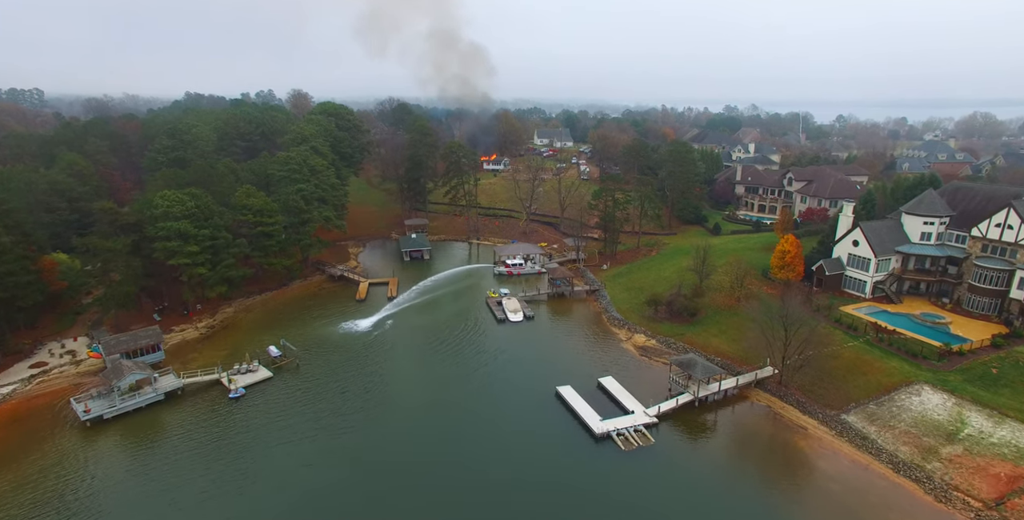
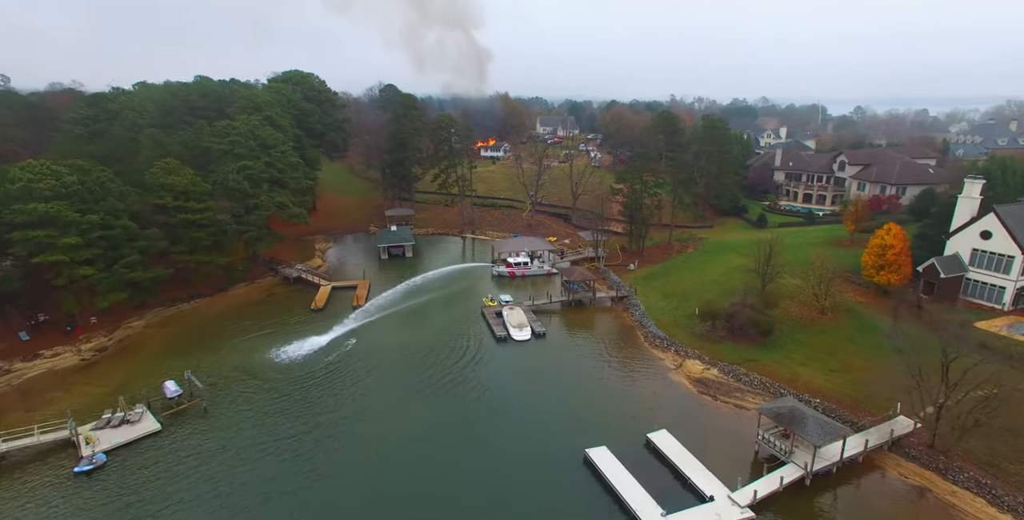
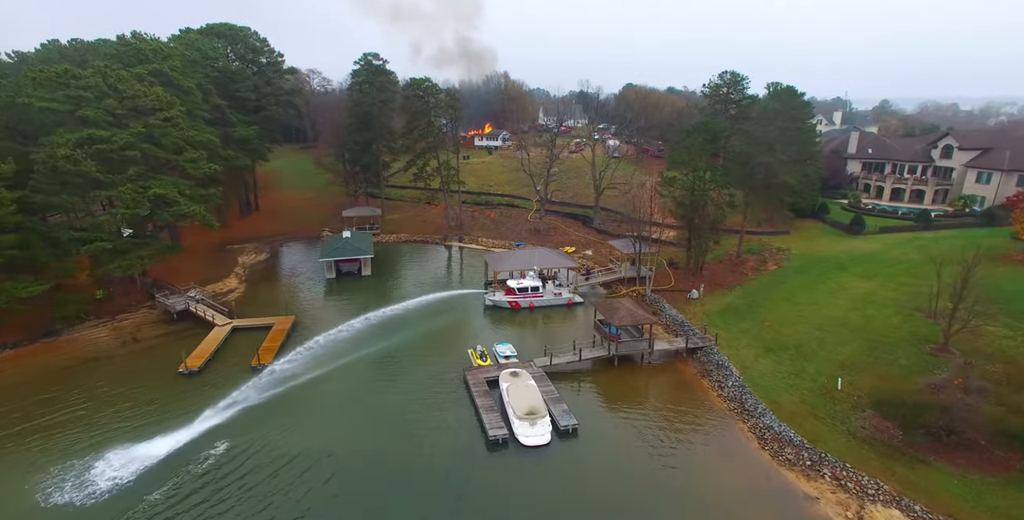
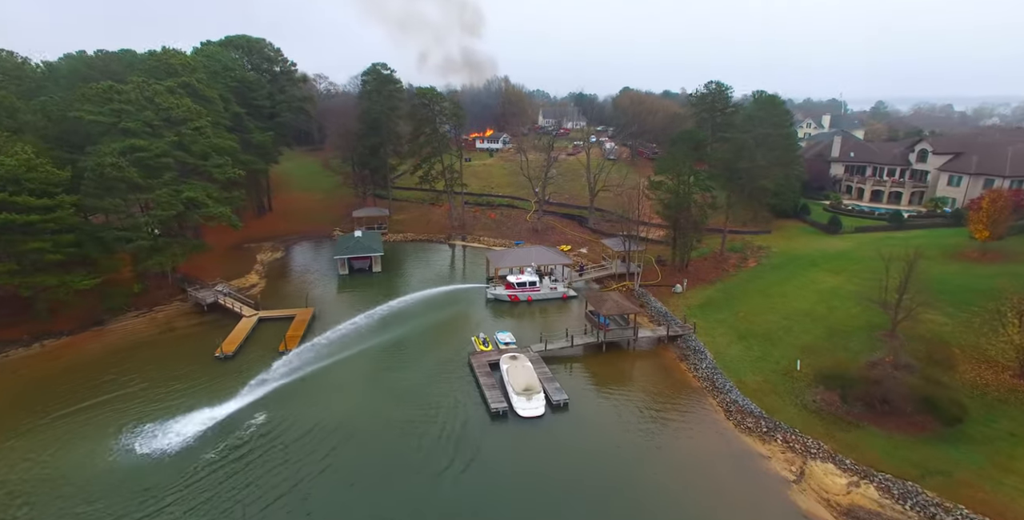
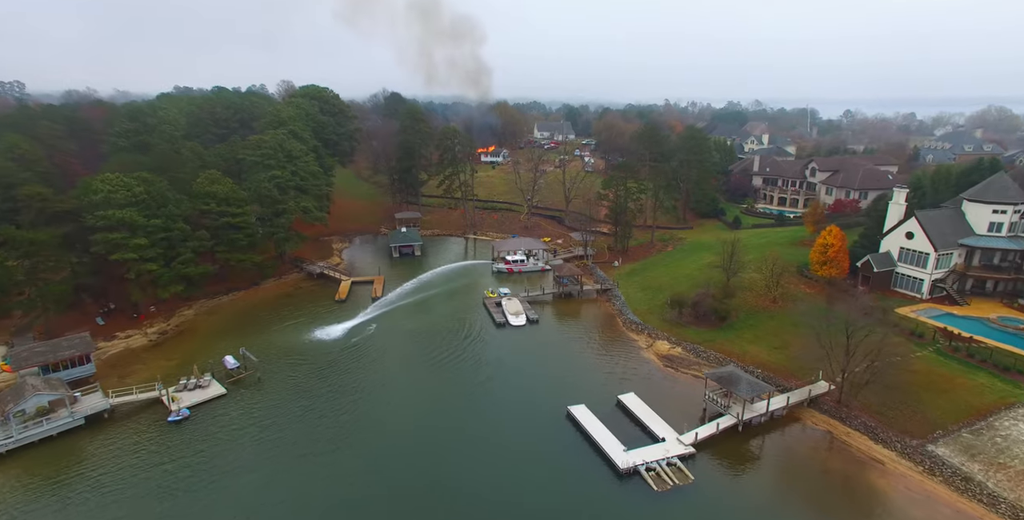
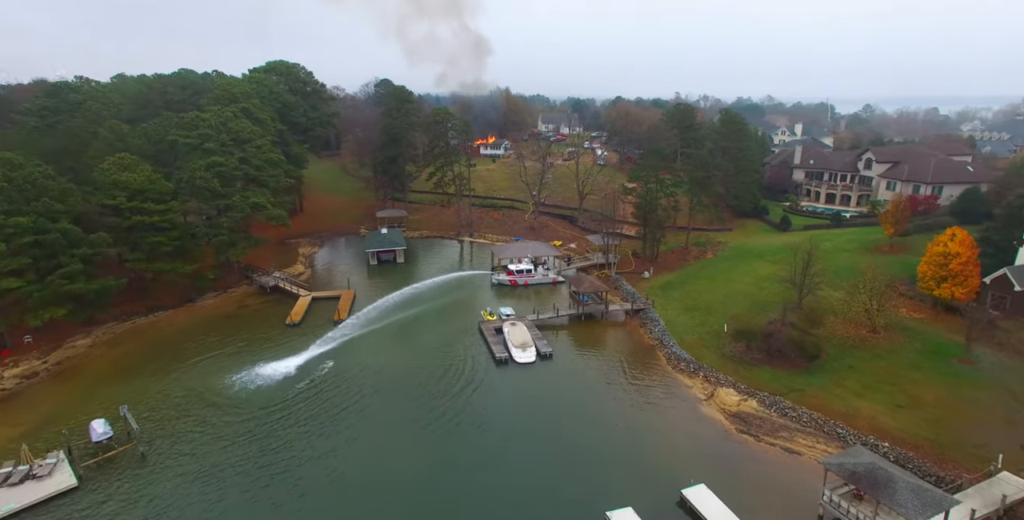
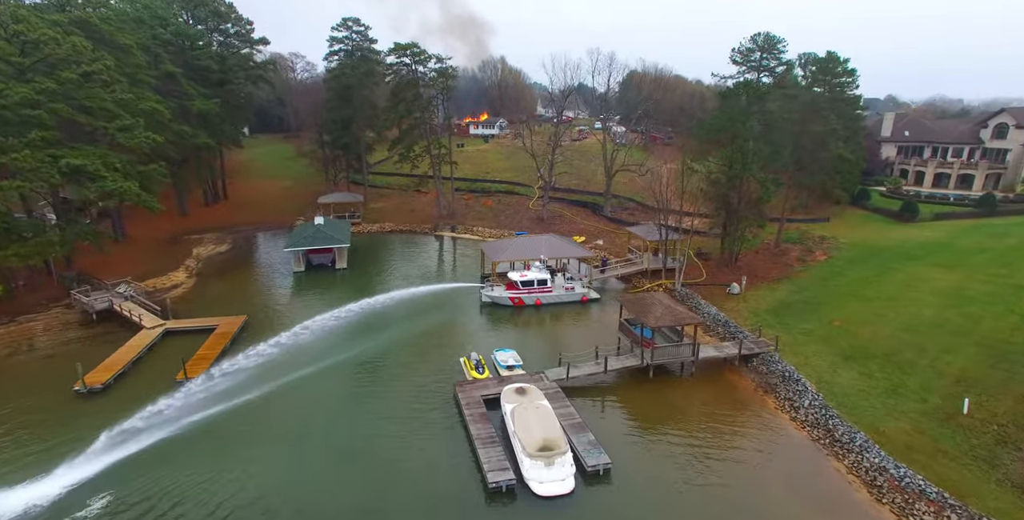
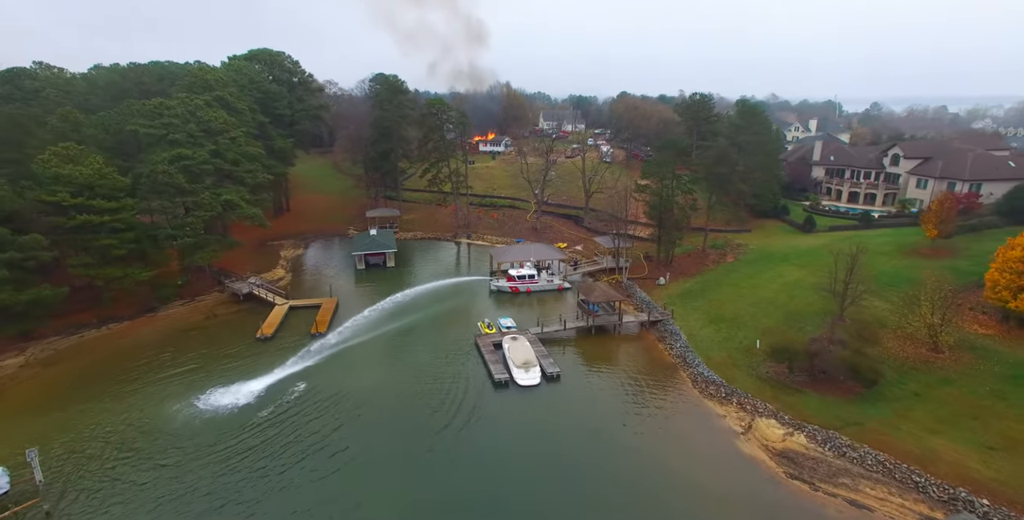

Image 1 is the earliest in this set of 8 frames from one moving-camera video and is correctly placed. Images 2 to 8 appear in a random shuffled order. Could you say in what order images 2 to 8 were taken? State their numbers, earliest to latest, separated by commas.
5, 2, 6, 8, 4, 3, 7
